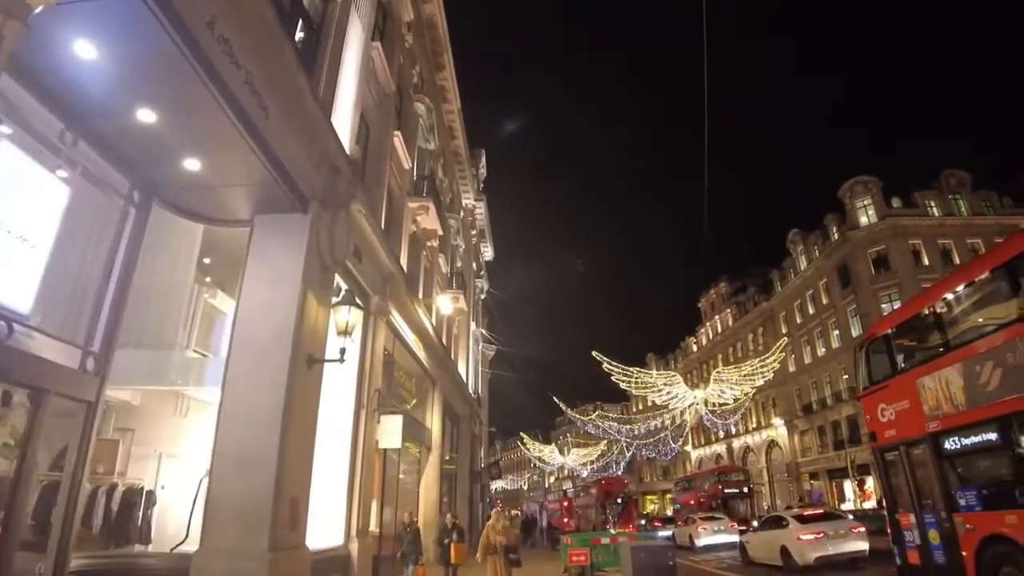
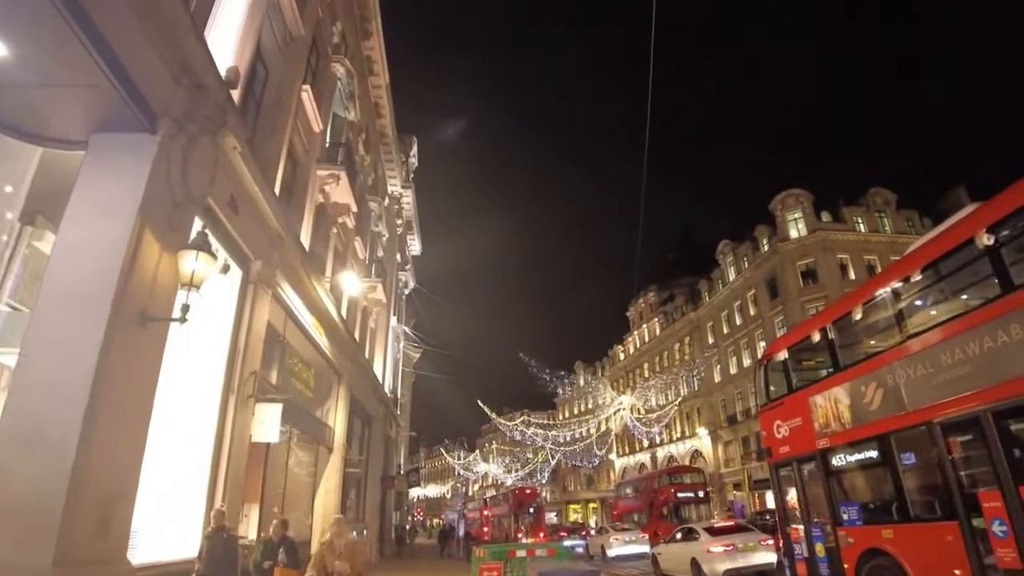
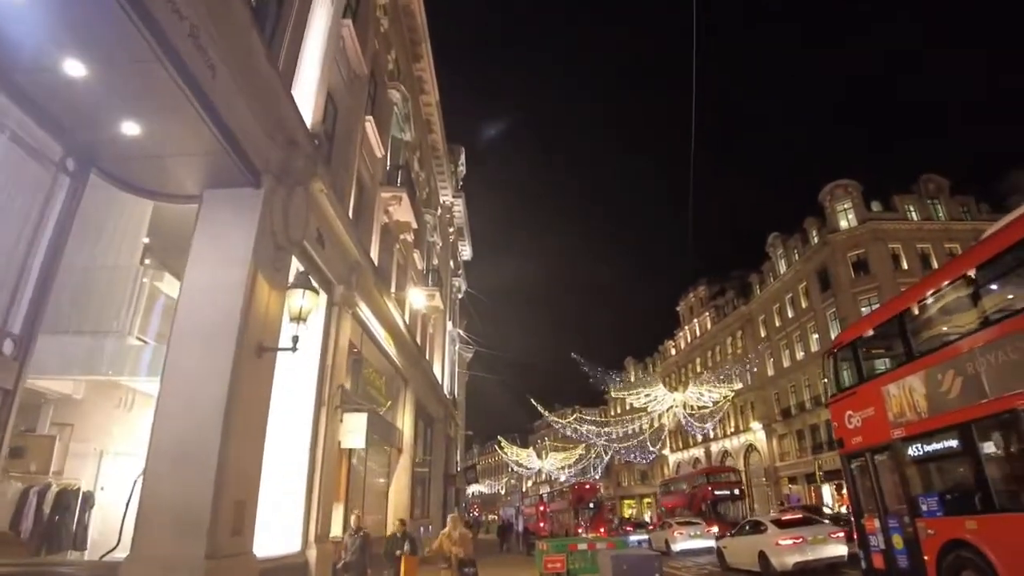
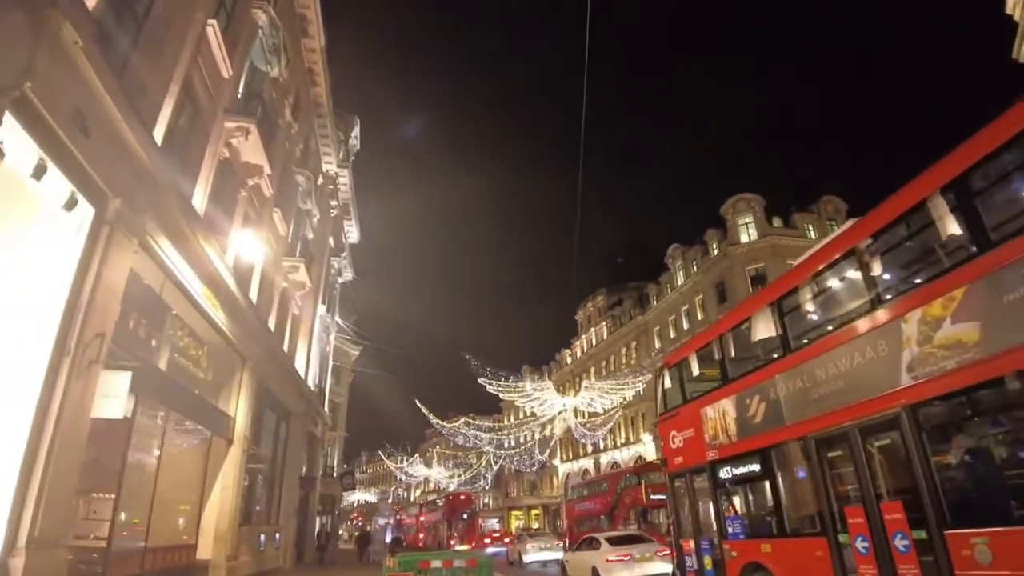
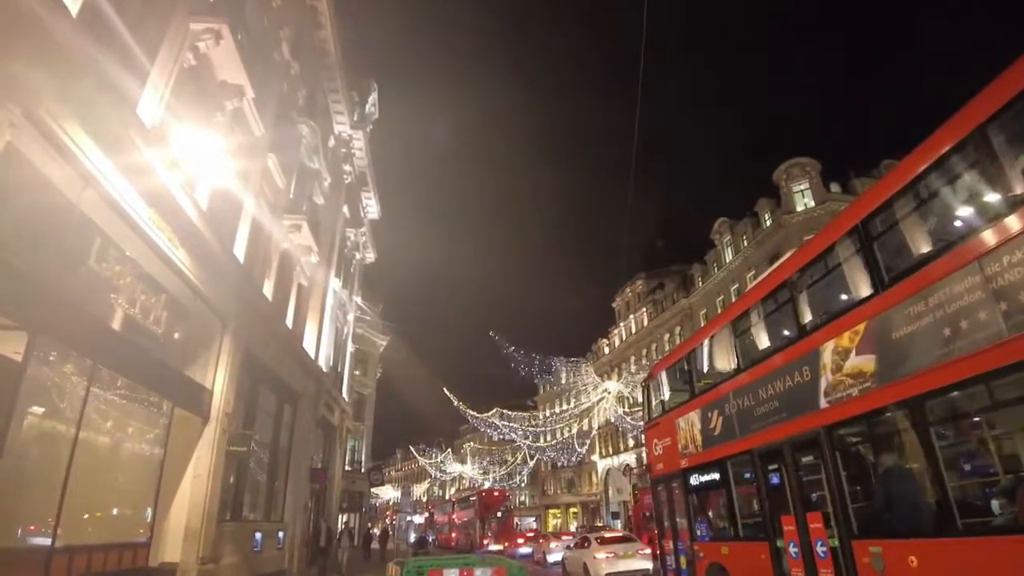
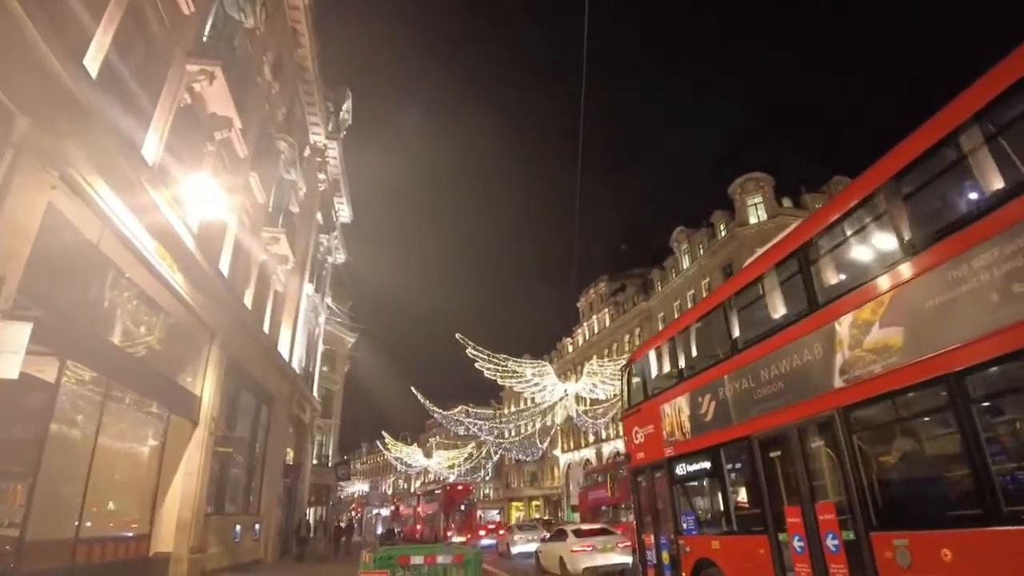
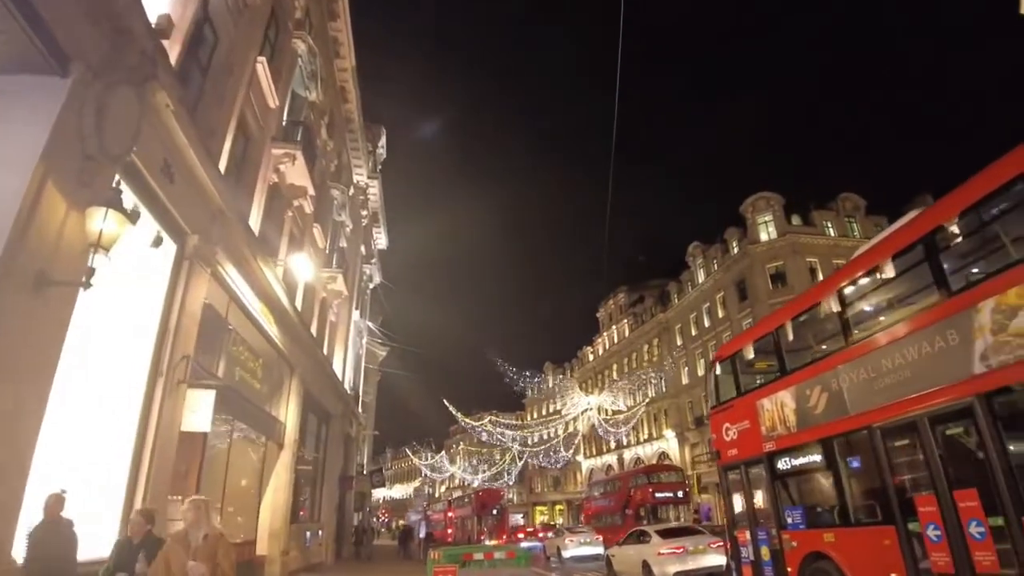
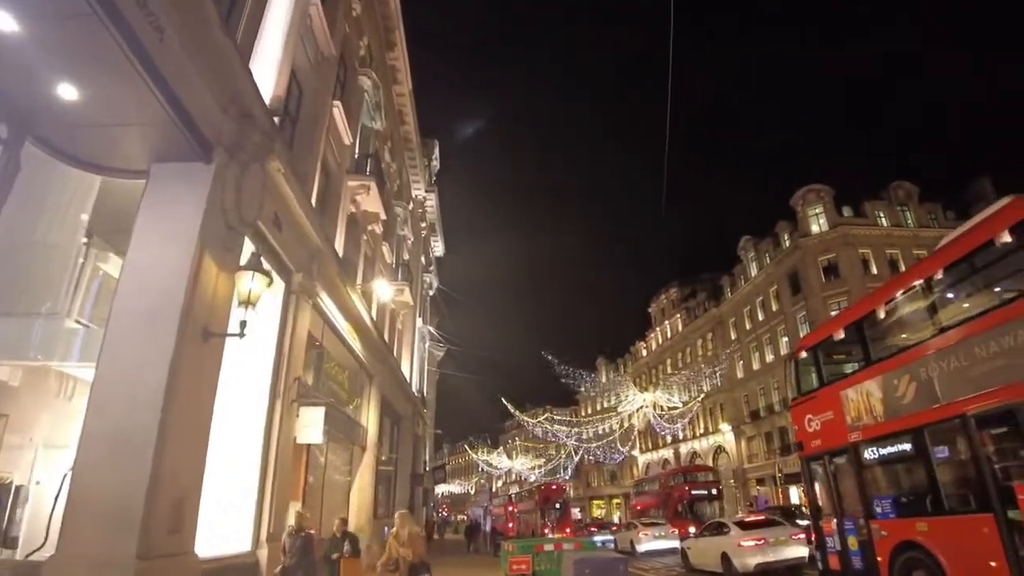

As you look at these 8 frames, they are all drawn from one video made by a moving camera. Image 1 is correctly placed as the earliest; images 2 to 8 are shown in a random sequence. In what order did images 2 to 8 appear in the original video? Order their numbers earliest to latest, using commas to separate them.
3, 8, 2, 7, 4, 6, 5
